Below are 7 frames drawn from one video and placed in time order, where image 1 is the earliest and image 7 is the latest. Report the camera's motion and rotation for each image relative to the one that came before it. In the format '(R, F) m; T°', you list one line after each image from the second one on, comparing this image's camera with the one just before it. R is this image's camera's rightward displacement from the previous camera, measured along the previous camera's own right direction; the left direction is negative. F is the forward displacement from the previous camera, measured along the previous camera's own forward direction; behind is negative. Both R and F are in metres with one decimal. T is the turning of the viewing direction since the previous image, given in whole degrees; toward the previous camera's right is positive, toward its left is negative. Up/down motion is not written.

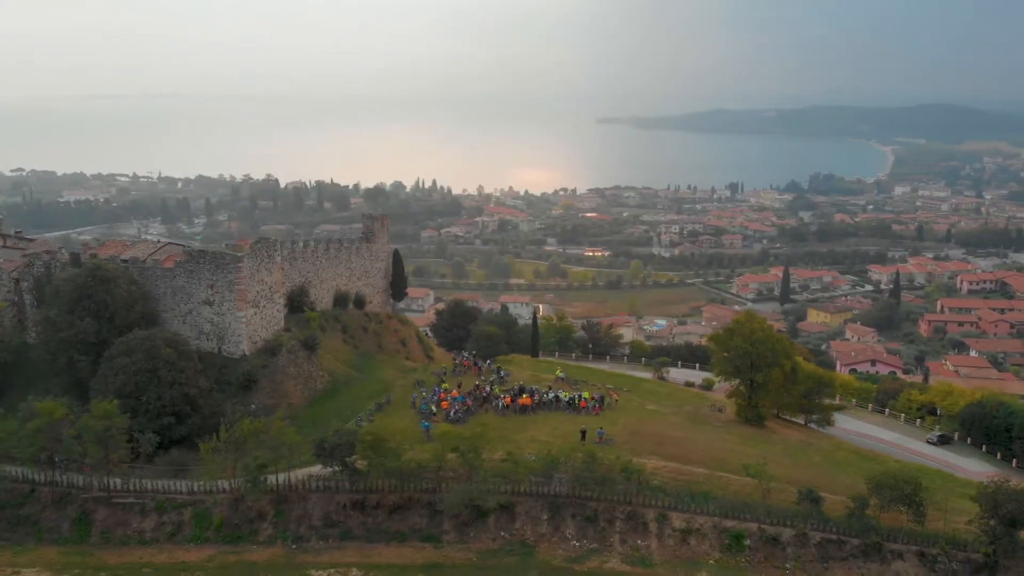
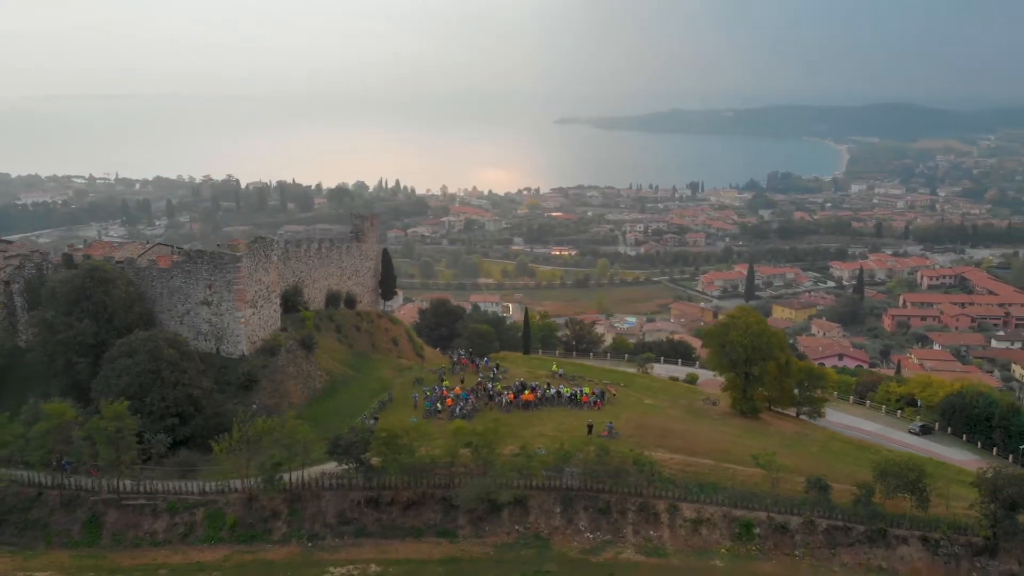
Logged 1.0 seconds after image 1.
(-1.0, -0.2) m; +2°
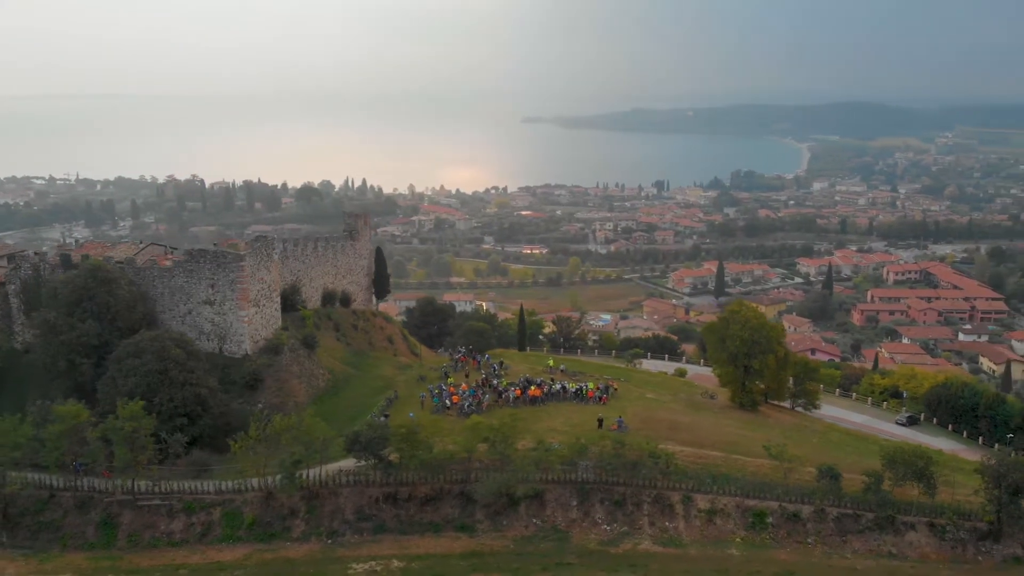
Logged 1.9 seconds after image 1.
(-1.0, -0.1) m; +2°
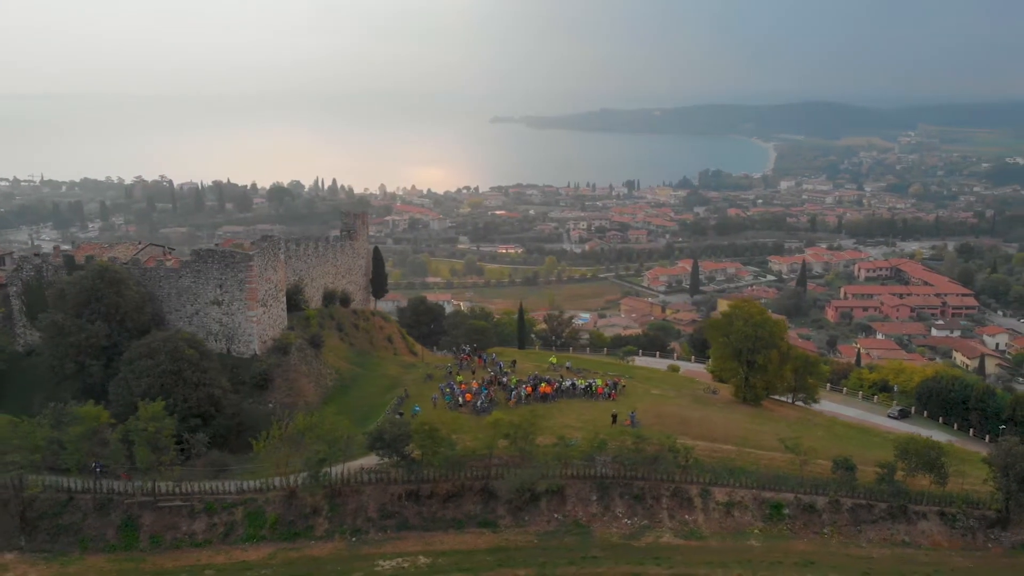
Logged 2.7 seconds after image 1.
(-1.0, -0.1) m; +2°
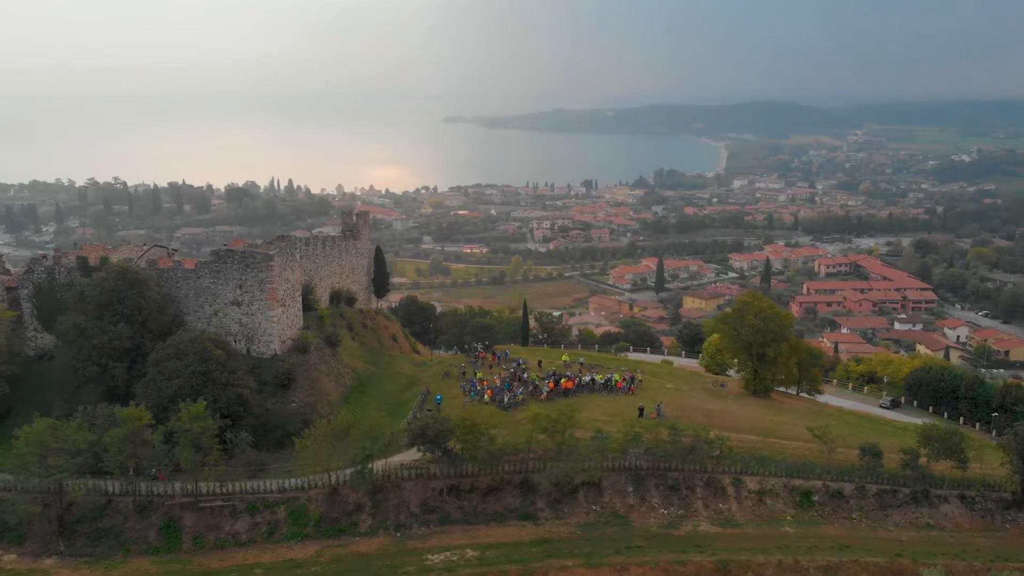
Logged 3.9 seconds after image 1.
(-1.7, -0.2) m; +2°
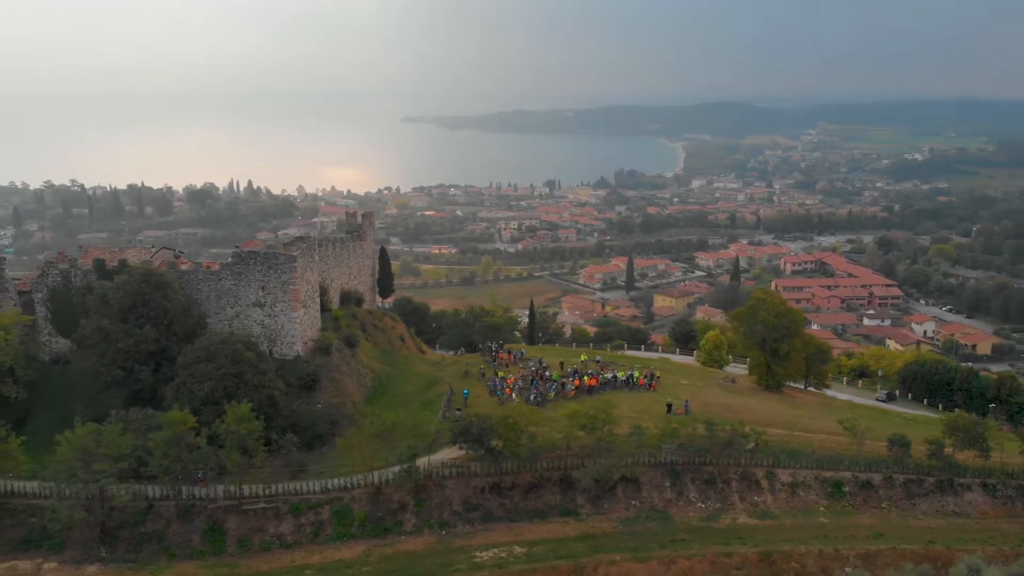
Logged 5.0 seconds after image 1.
(-1.7, -0.2) m; +2°
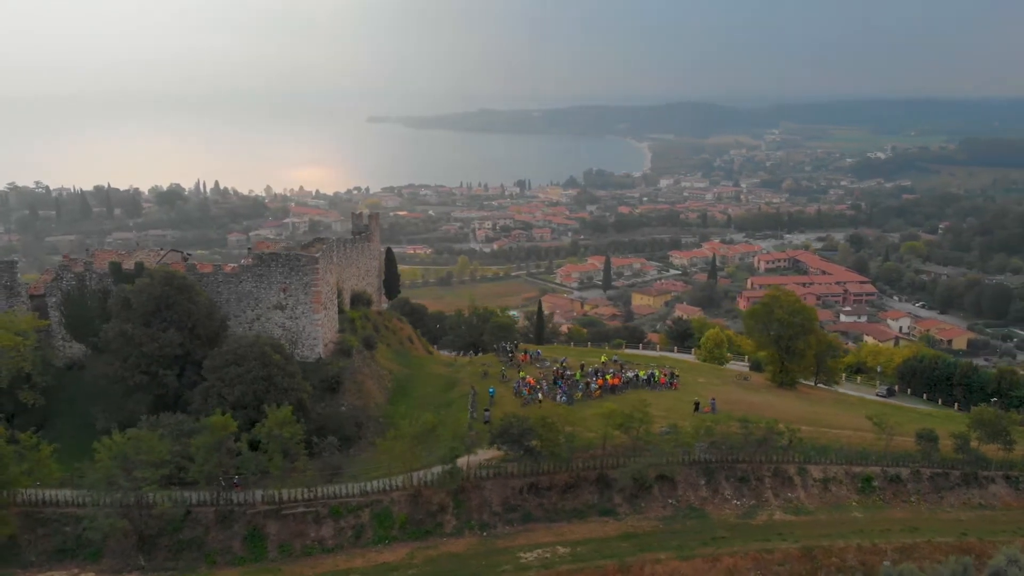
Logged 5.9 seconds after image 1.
(-1.5, 0.0) m; +2°
